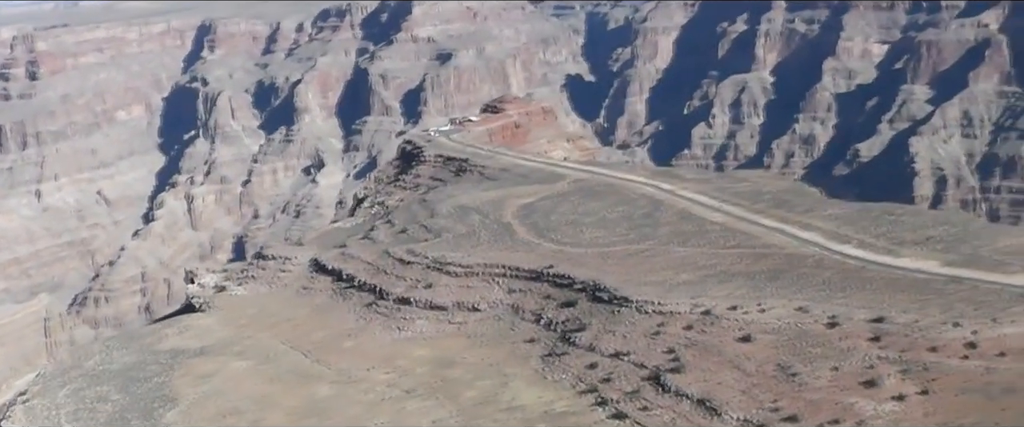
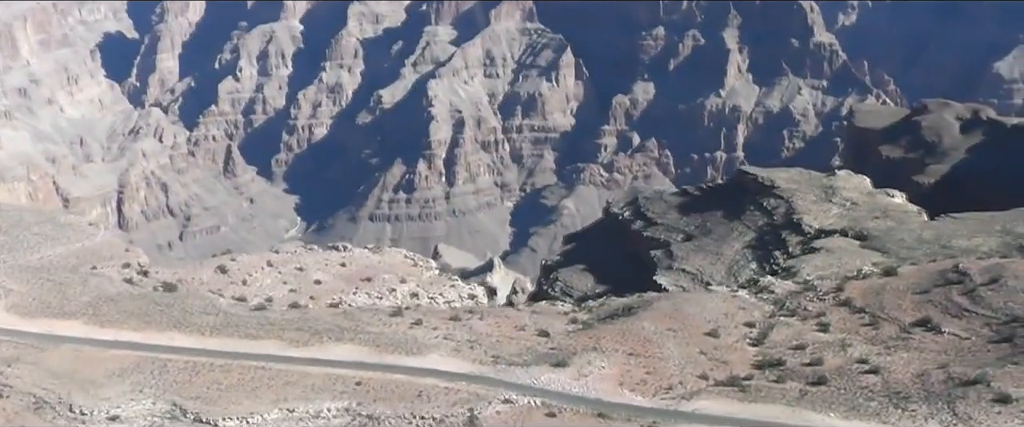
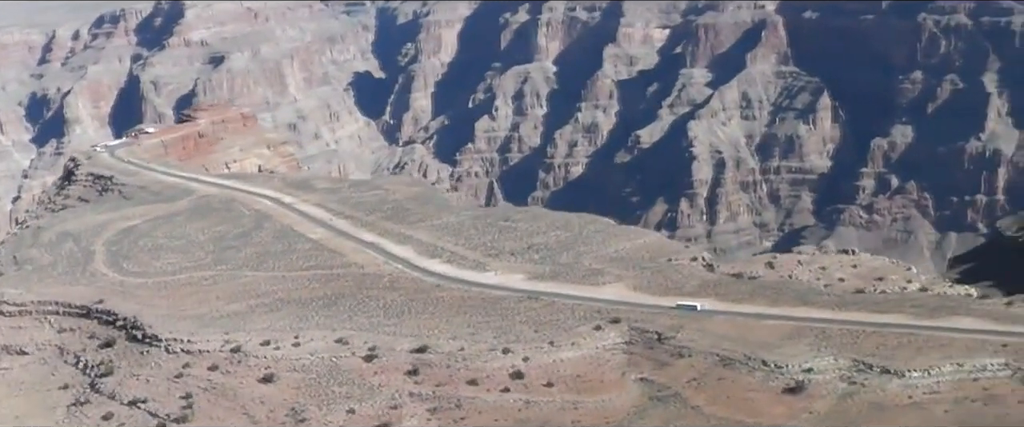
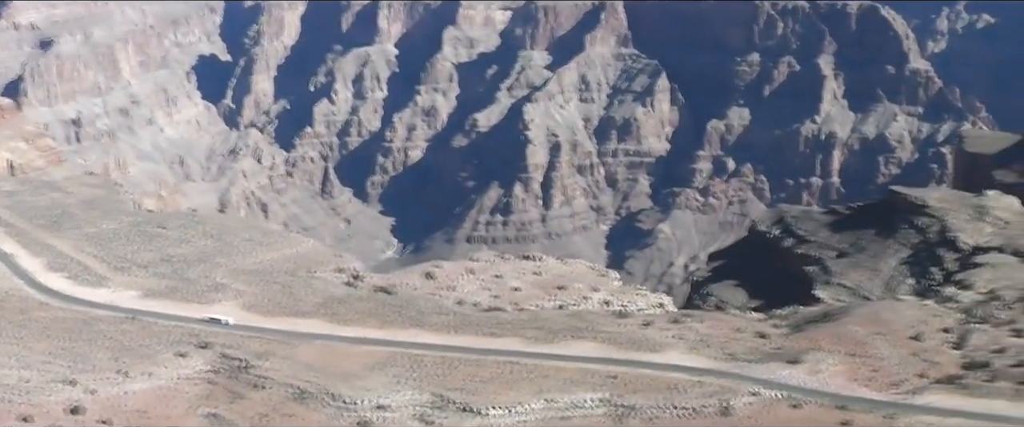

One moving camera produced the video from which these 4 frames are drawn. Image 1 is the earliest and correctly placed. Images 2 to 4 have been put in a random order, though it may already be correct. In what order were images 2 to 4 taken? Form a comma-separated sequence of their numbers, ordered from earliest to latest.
3, 4, 2
